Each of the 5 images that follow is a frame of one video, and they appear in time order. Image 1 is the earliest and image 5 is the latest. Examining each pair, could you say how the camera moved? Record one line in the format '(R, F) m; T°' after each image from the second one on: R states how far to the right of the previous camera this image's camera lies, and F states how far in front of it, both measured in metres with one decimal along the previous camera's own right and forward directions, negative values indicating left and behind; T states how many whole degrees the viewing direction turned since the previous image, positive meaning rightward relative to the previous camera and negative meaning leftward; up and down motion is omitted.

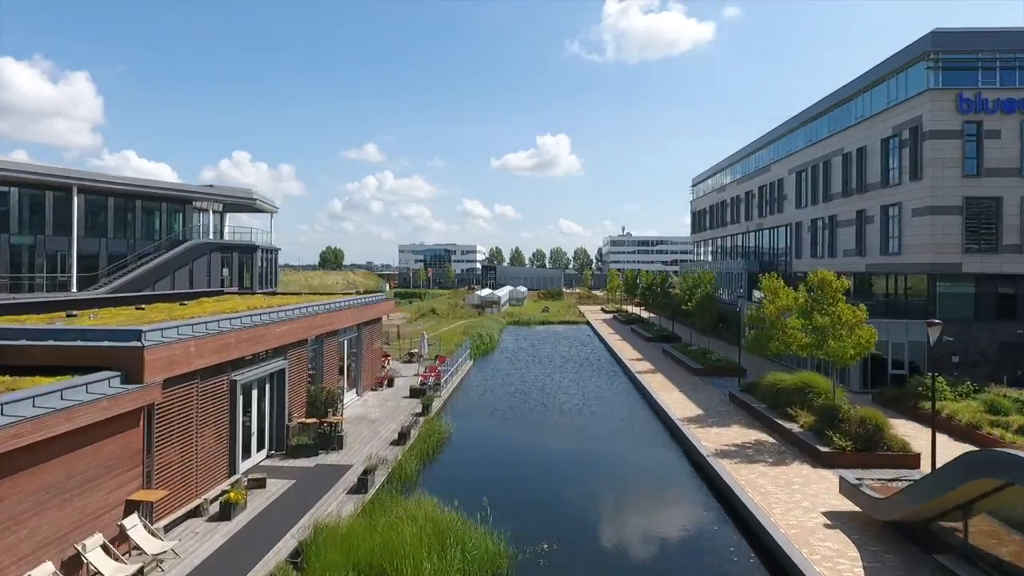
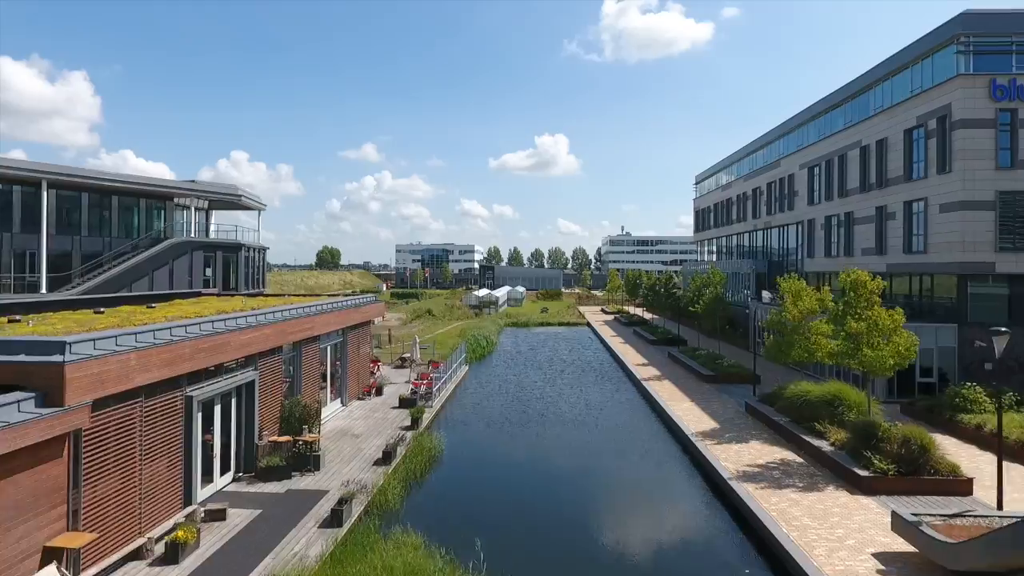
(0.0, +1.2) m; 0°
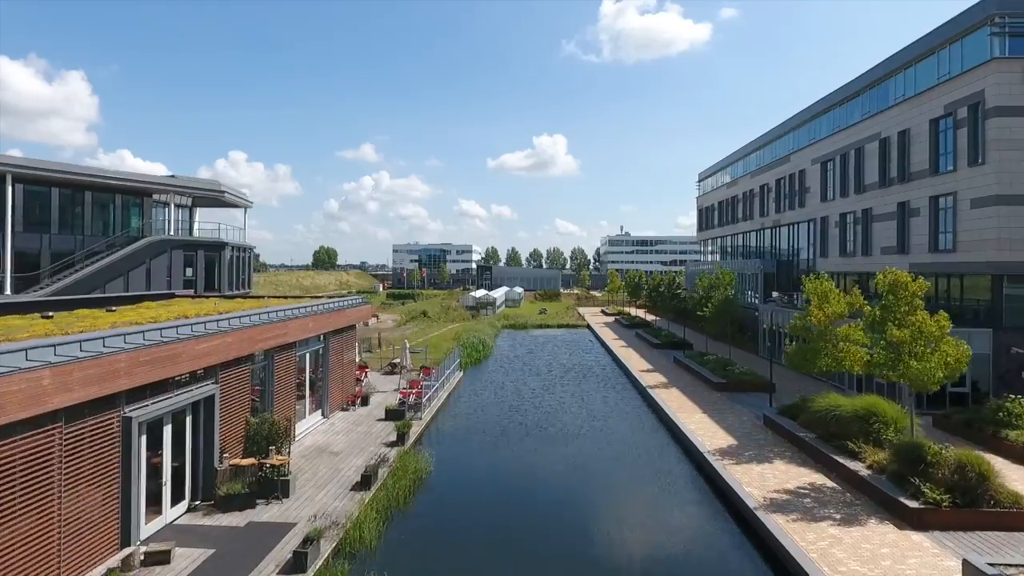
(0.0, +1.2) m; 0°
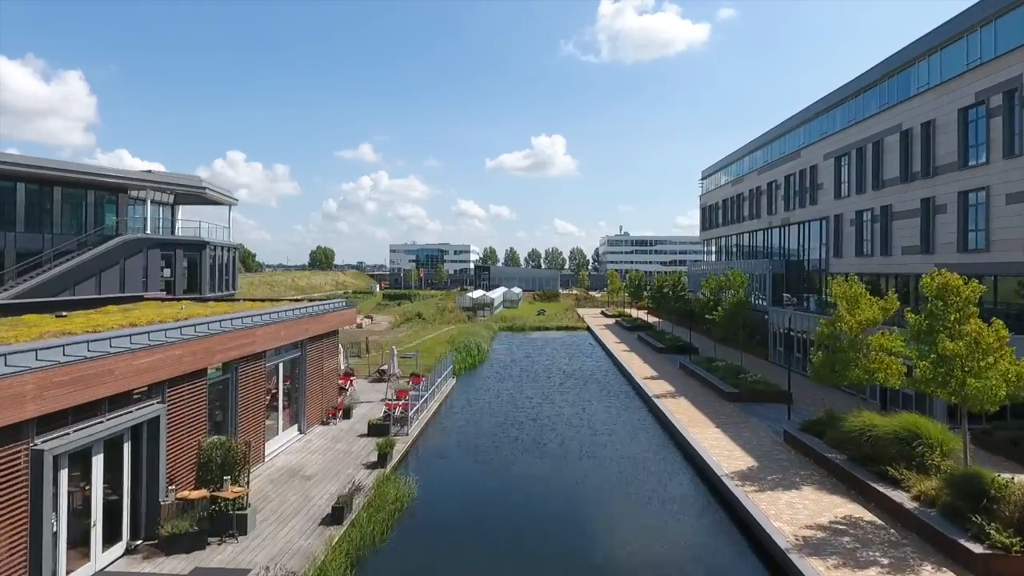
(+0.1, +1.2) m; 0°
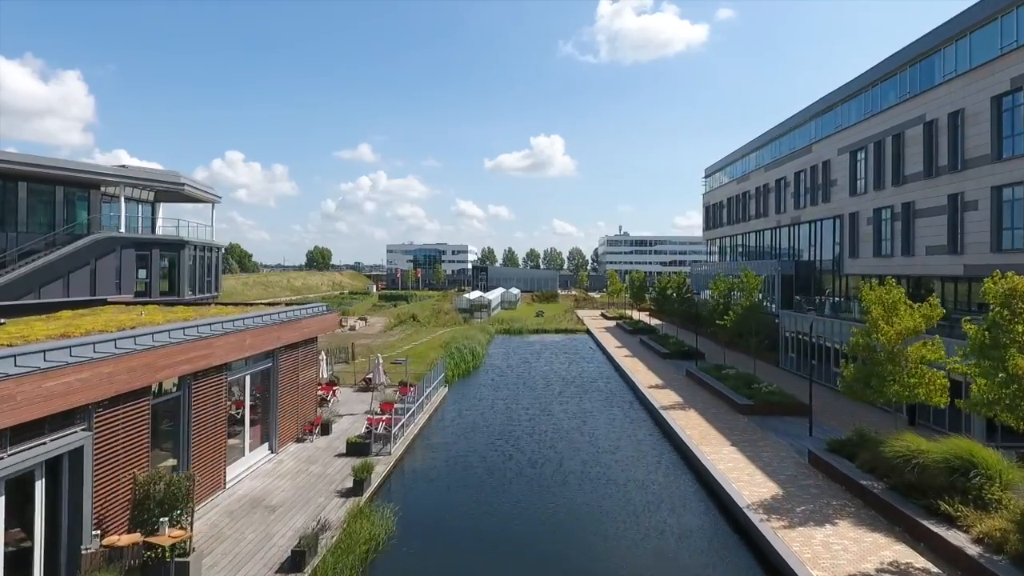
(+0.1, +1.2) m; 0°
